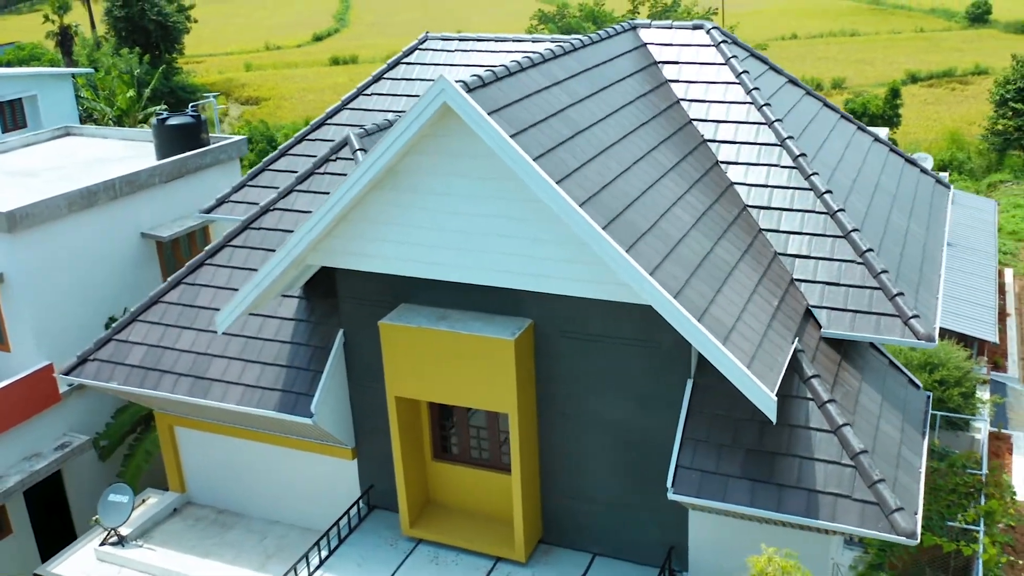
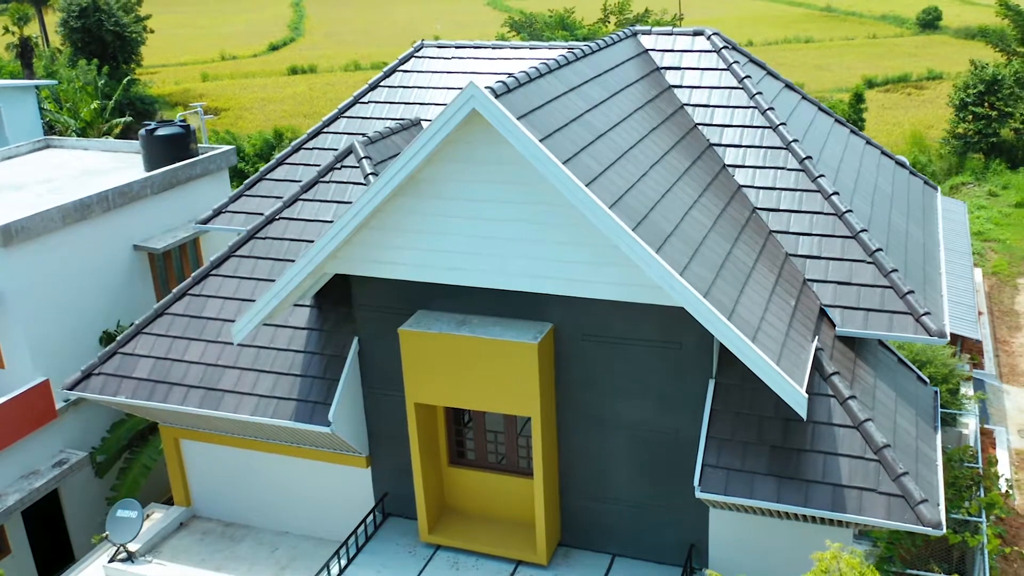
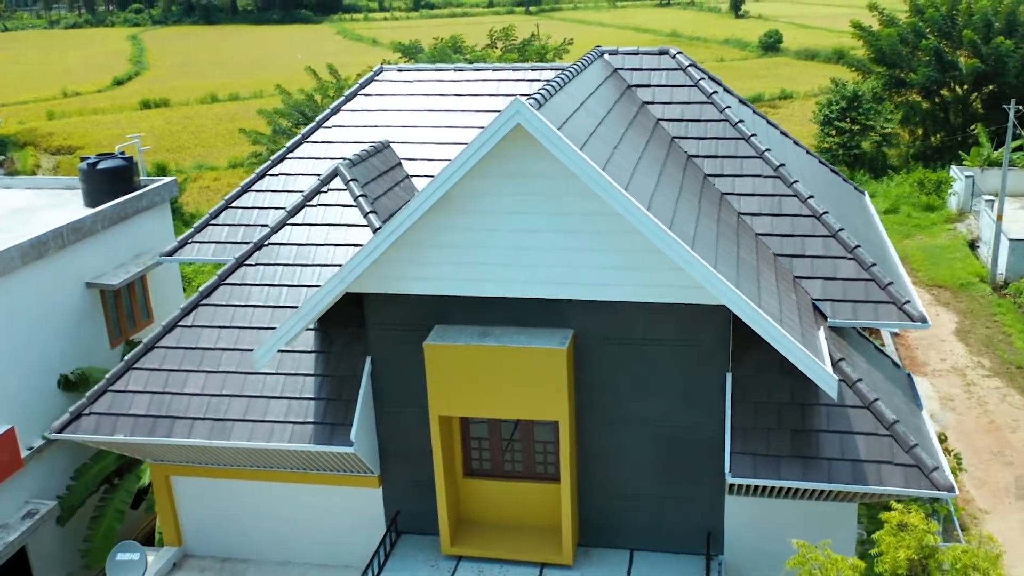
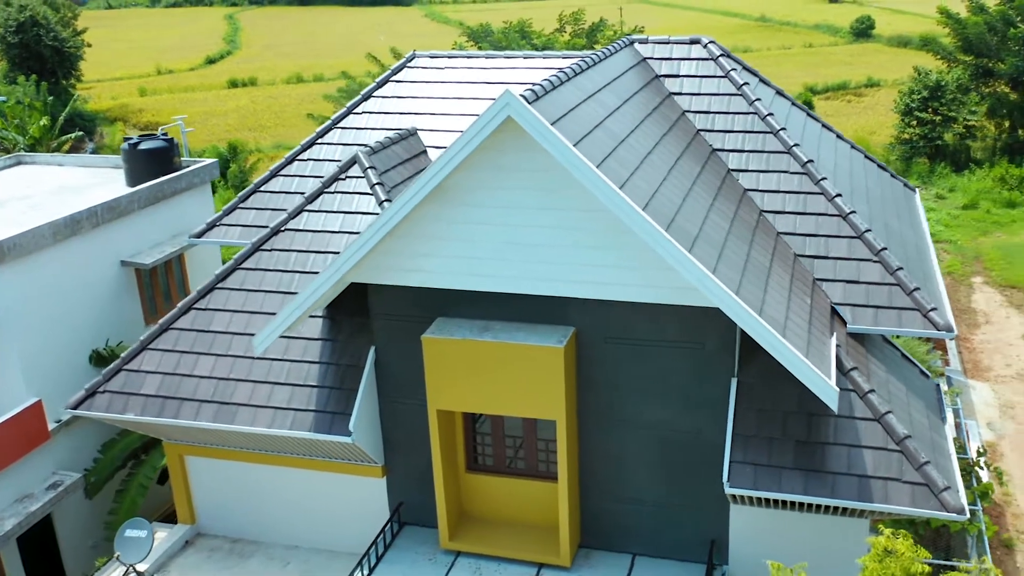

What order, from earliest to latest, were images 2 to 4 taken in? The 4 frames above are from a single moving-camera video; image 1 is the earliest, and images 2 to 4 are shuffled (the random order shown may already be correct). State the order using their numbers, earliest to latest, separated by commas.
2, 4, 3
